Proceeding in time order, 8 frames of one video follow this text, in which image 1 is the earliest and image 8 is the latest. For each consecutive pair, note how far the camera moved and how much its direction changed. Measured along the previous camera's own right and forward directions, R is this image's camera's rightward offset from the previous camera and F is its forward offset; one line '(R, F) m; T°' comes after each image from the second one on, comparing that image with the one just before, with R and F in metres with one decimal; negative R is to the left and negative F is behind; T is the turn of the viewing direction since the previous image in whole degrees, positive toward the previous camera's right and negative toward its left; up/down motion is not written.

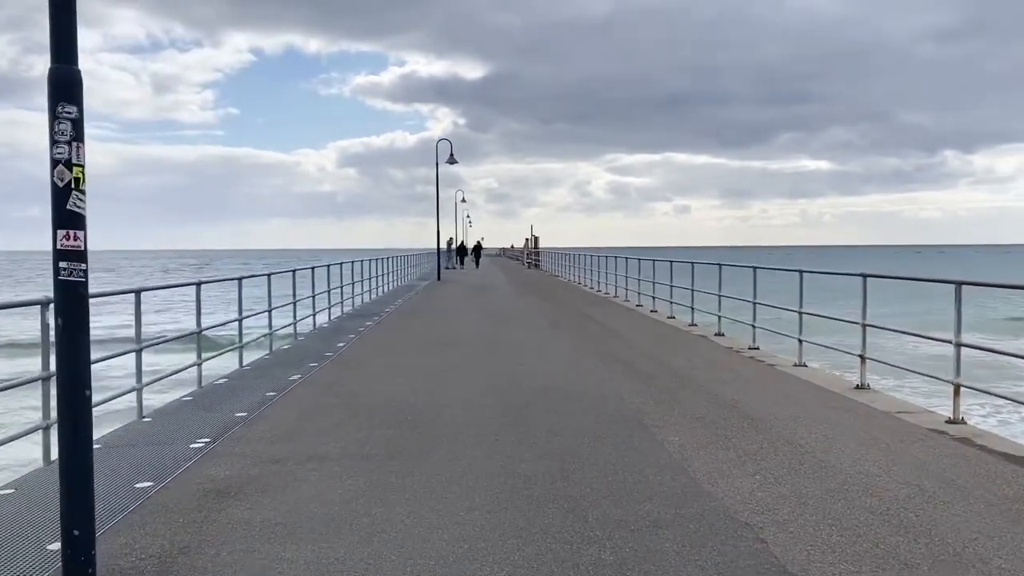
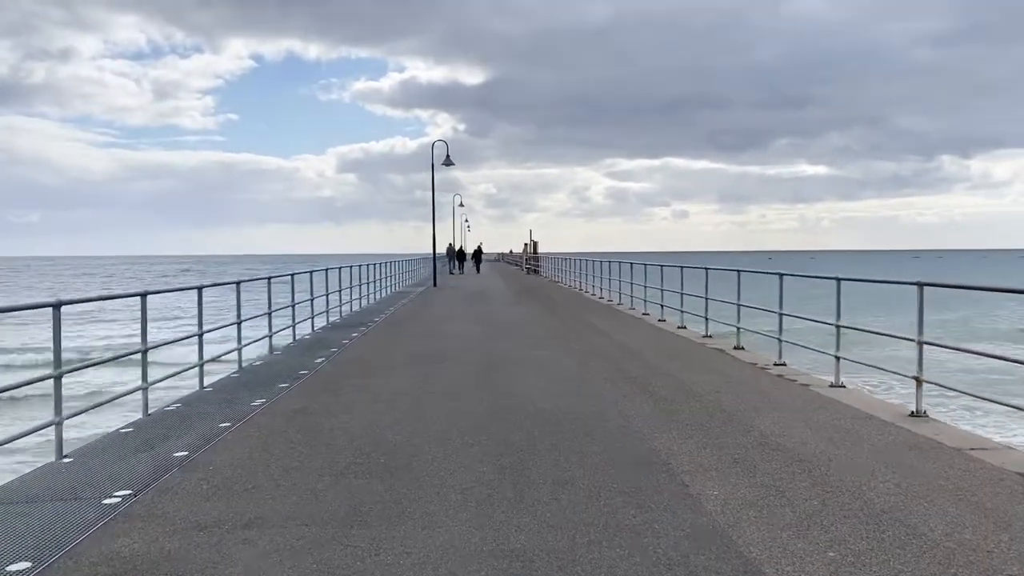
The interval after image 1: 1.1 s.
(0.0, +1.4) m; 0°
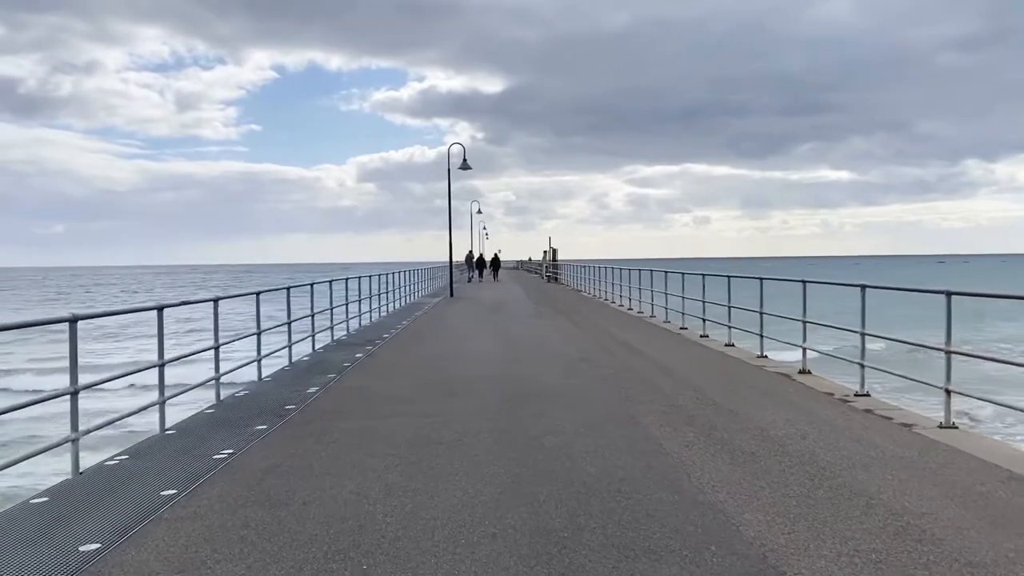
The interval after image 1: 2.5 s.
(-0.1, +1.9) m; -1°
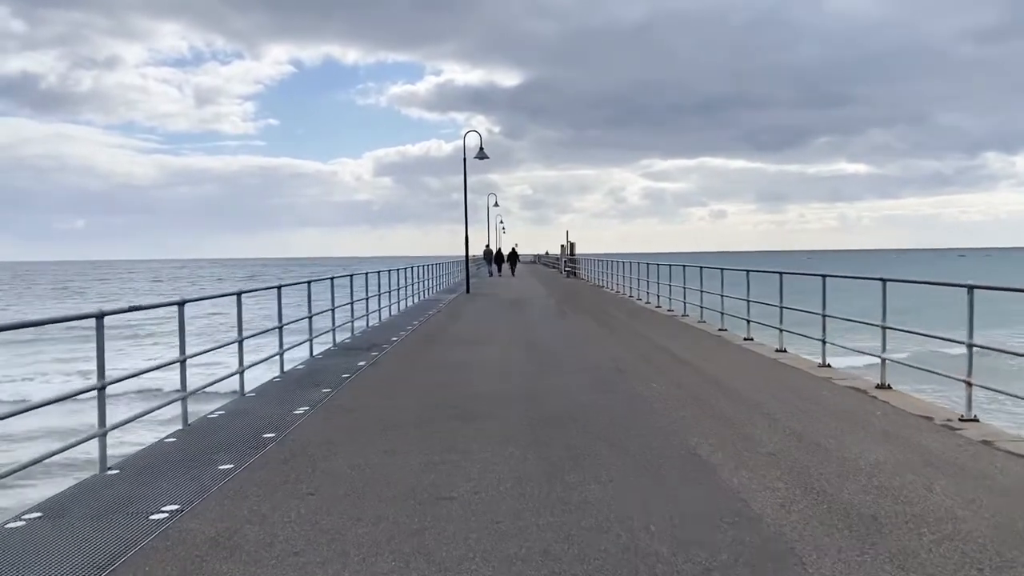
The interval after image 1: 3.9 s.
(-0.1, +1.8) m; -1°
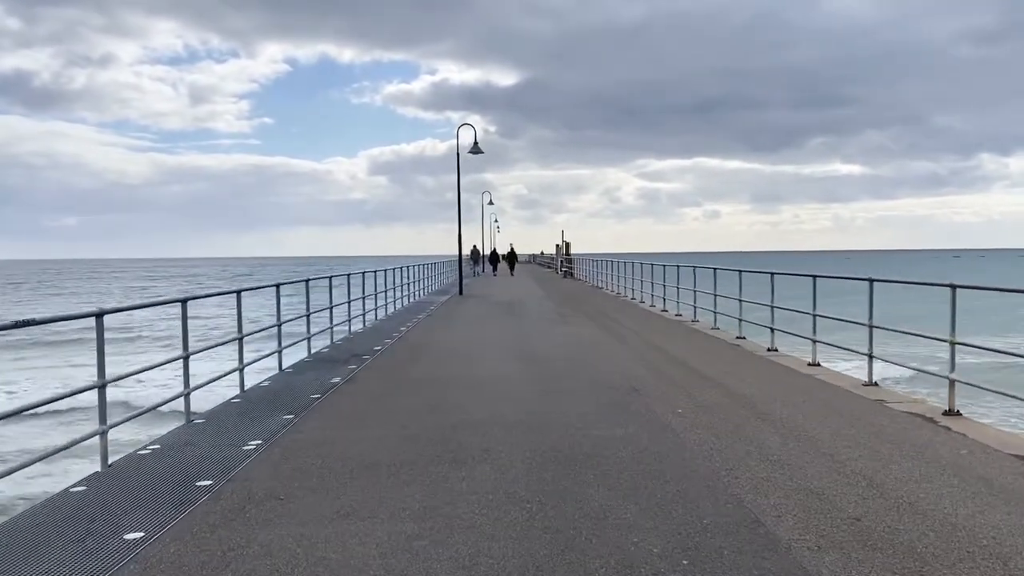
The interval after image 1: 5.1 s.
(0.0, +1.6) m; 0°
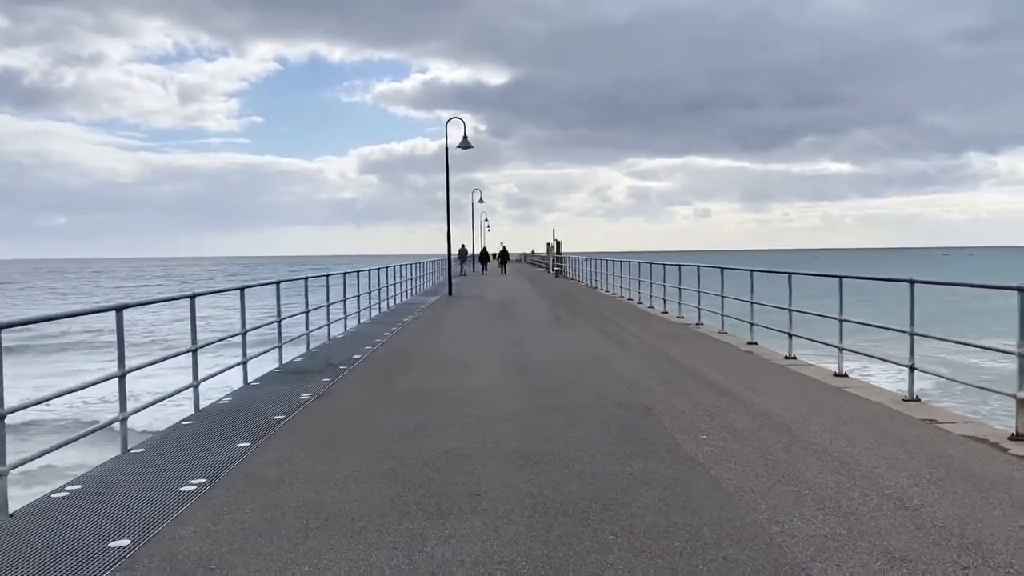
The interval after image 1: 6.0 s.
(0.0, +1.3) m; +1°
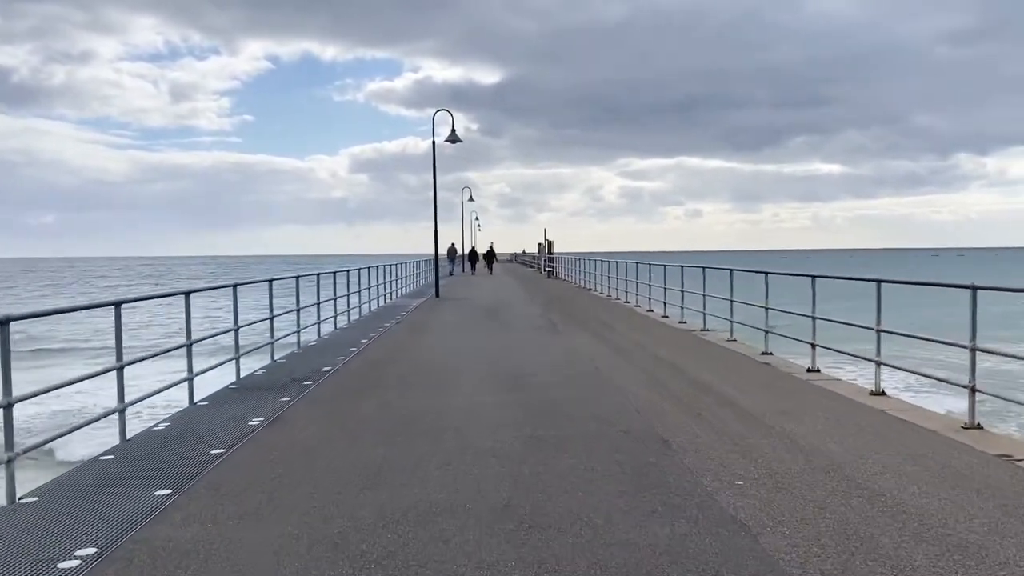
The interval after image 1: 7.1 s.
(0.0, +1.5) m; +1°
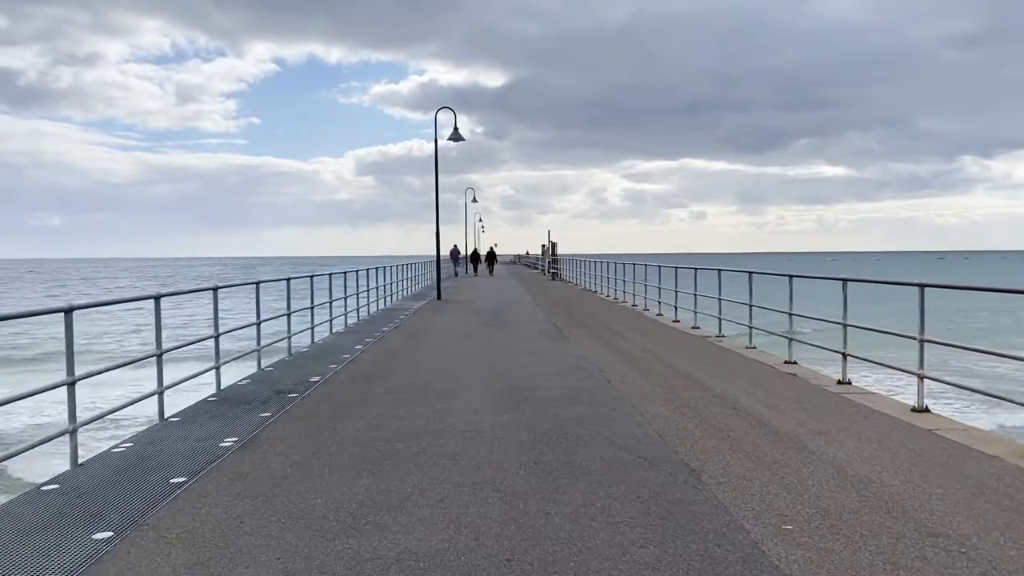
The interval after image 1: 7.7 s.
(0.0, +0.9) m; 0°
